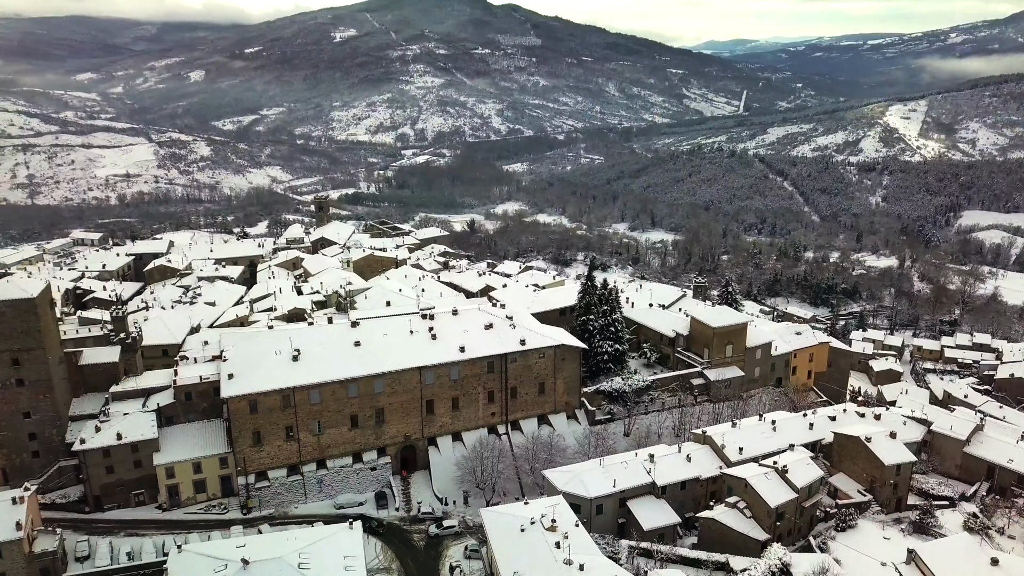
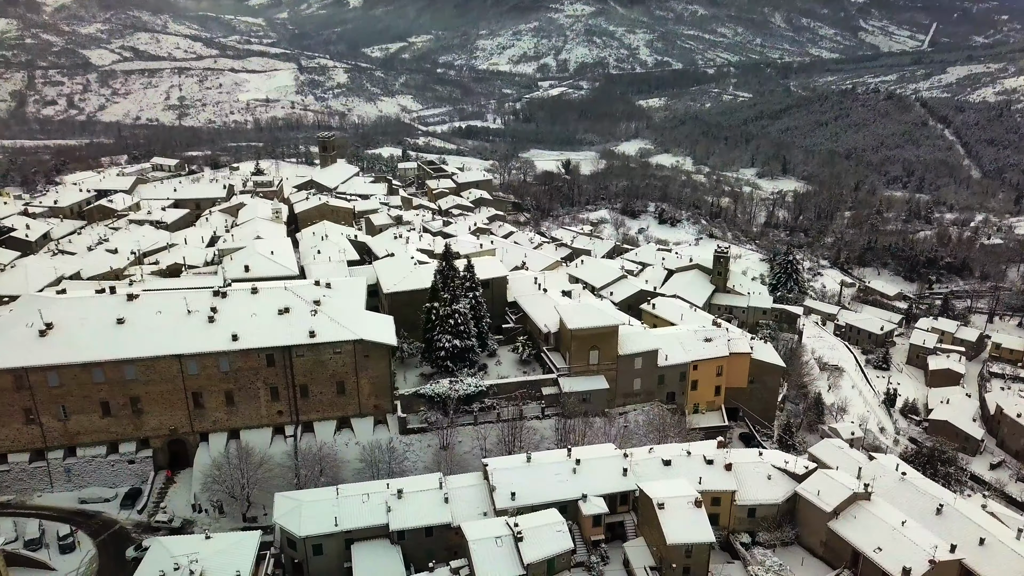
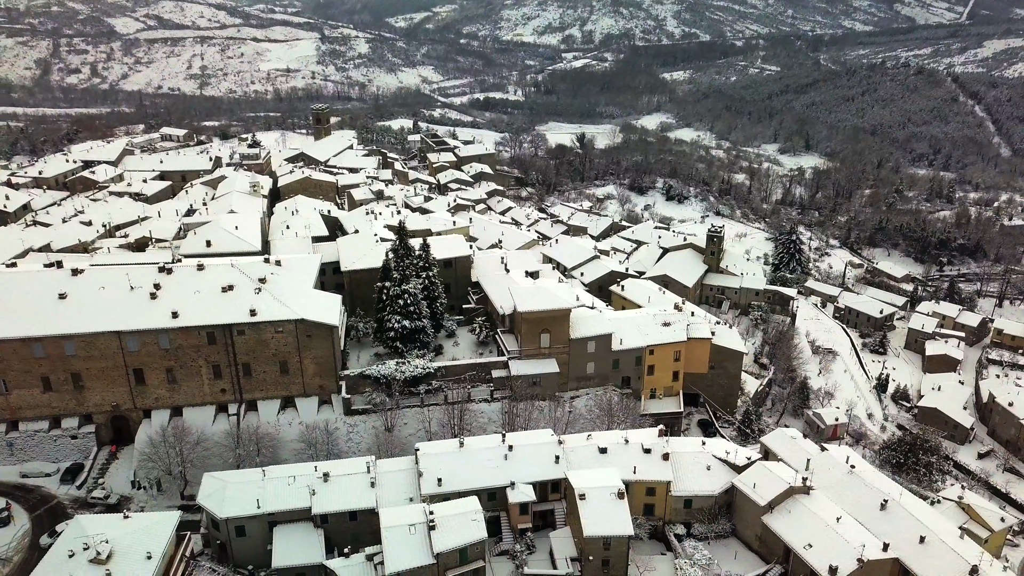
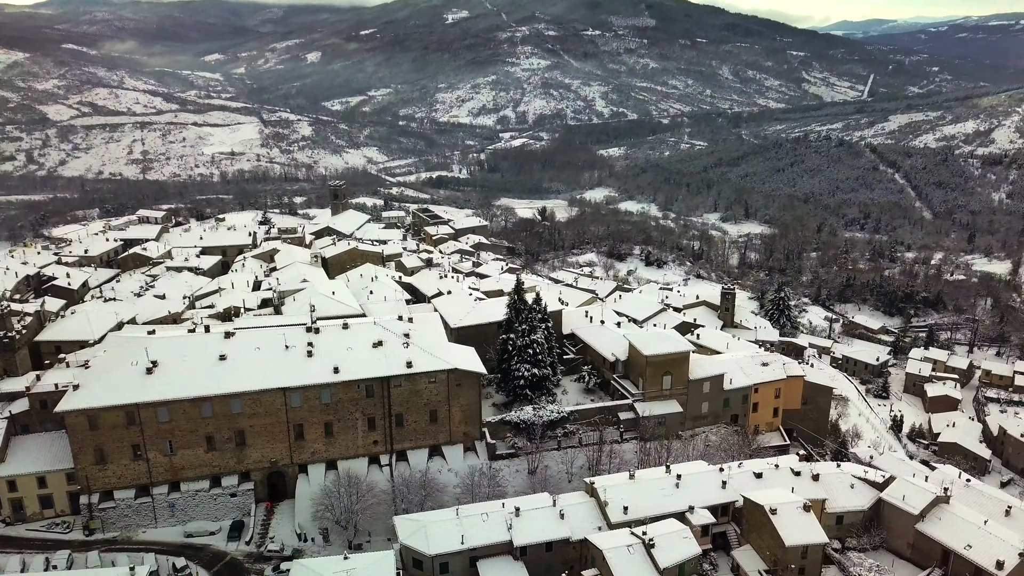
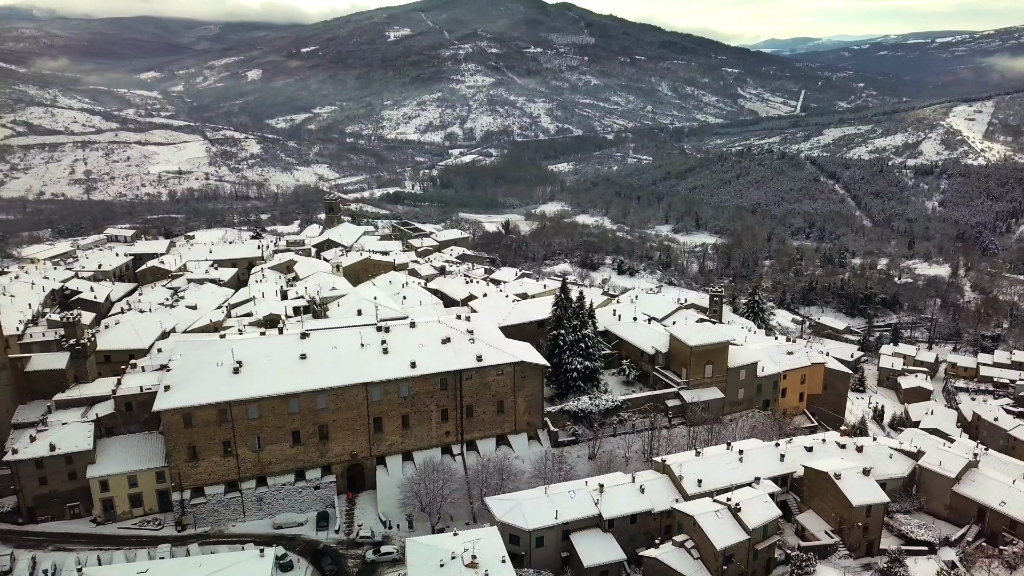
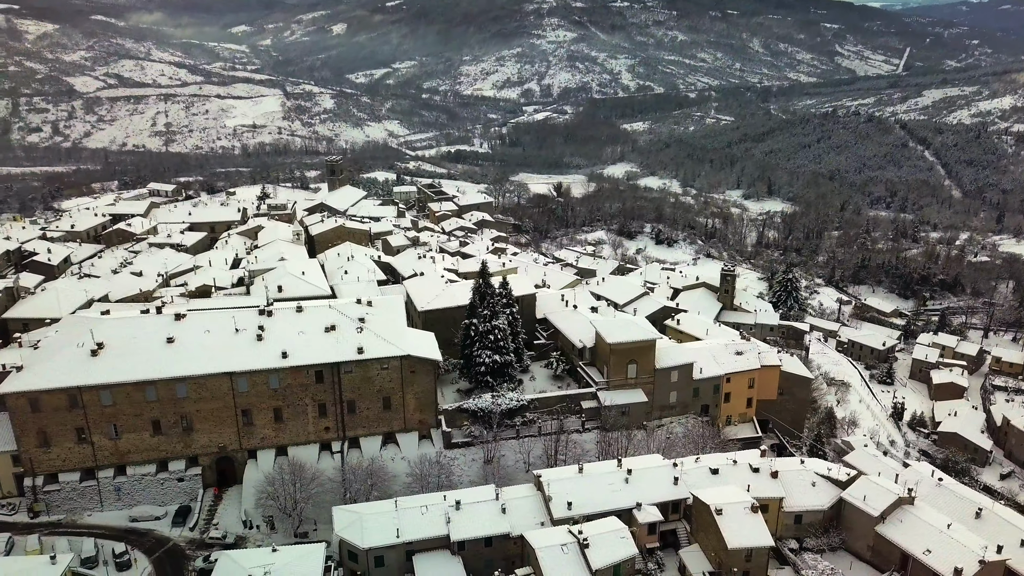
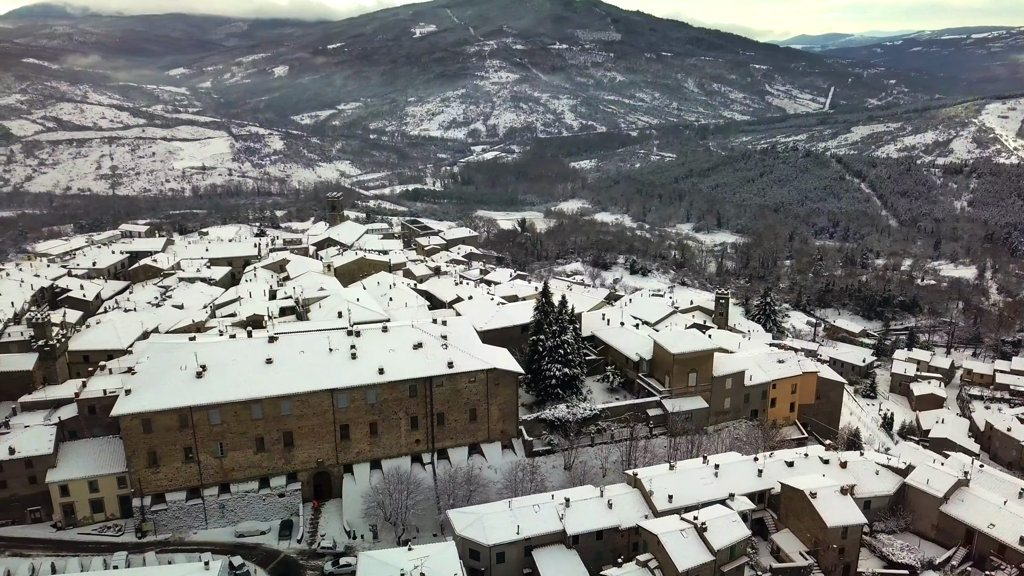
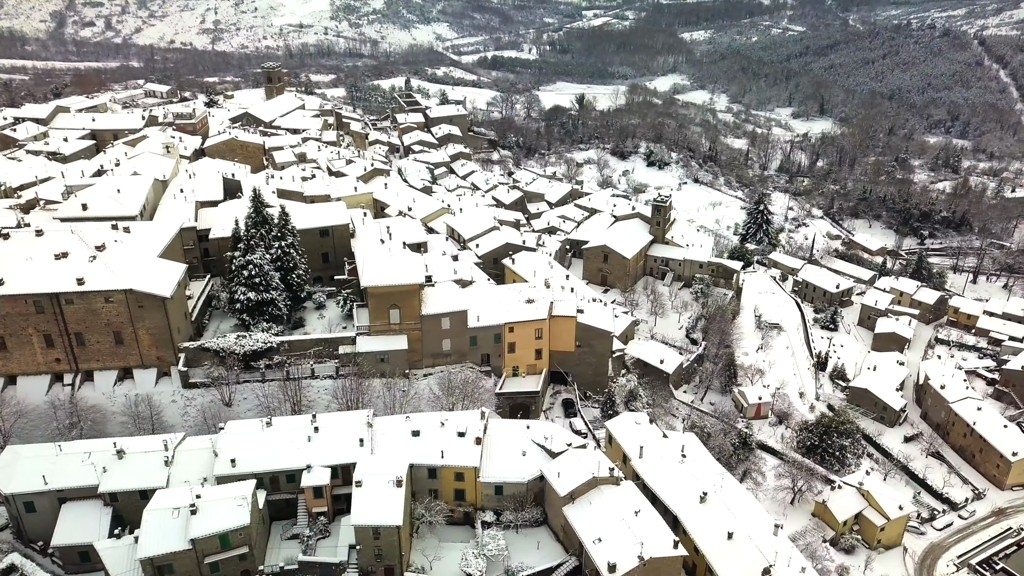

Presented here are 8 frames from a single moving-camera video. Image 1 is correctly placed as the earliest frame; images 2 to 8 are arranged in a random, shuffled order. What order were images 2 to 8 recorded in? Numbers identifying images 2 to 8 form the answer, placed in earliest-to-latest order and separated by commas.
5, 7, 4, 6, 2, 3, 8
